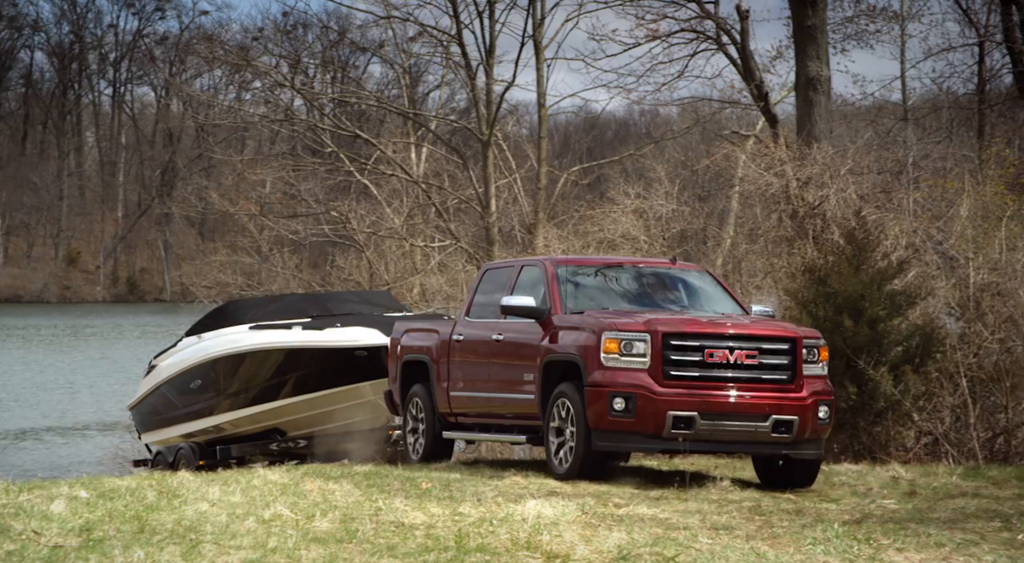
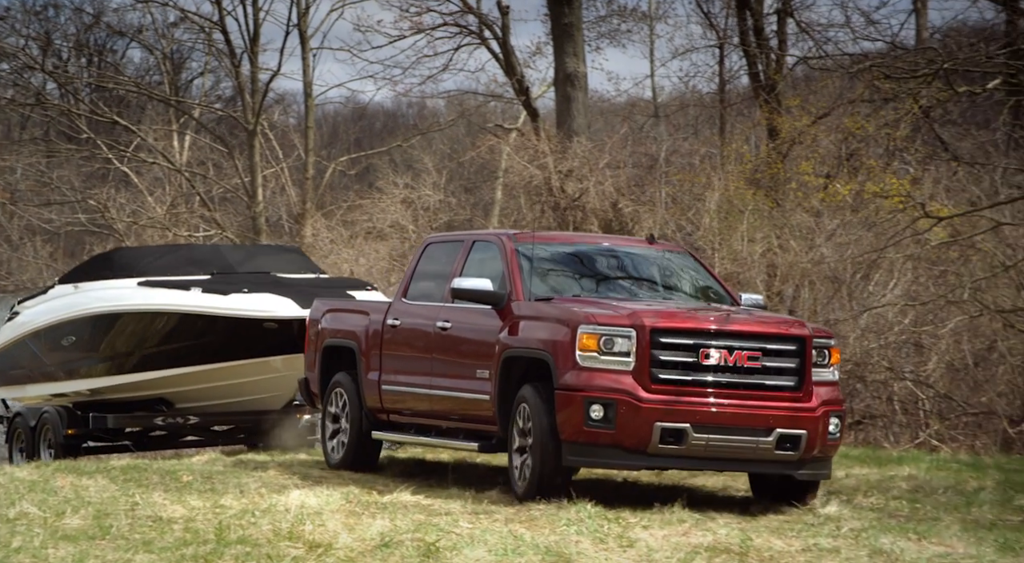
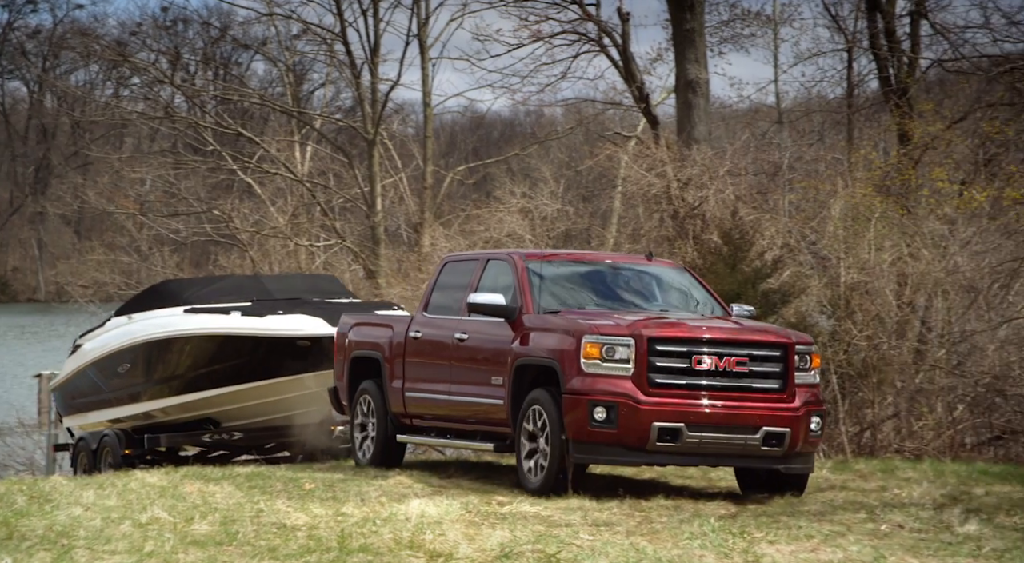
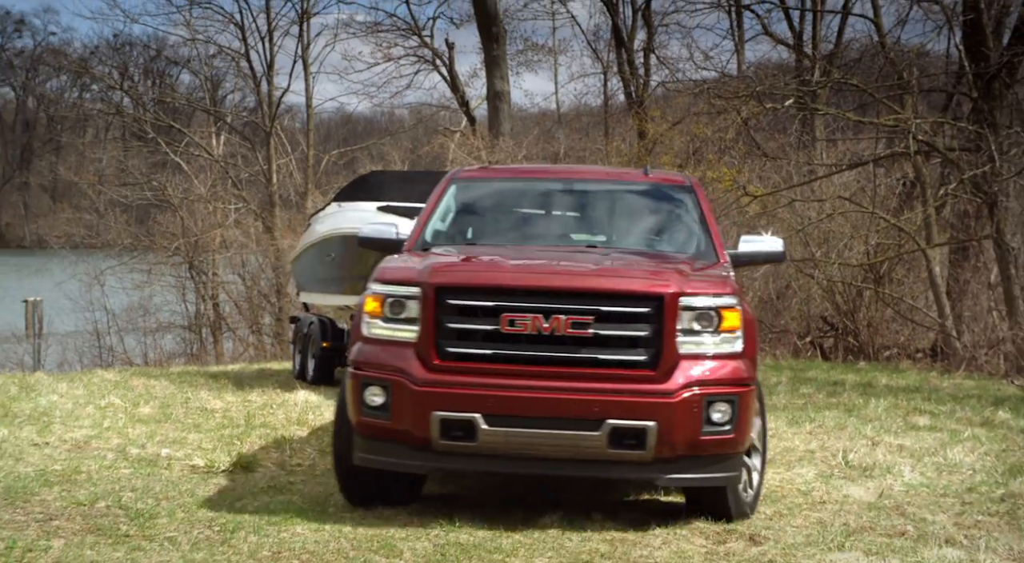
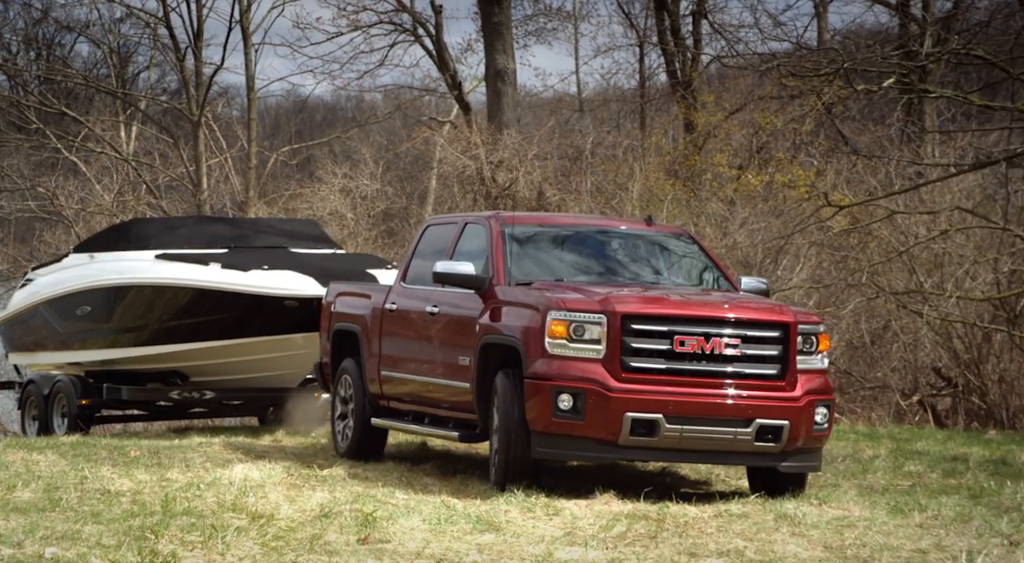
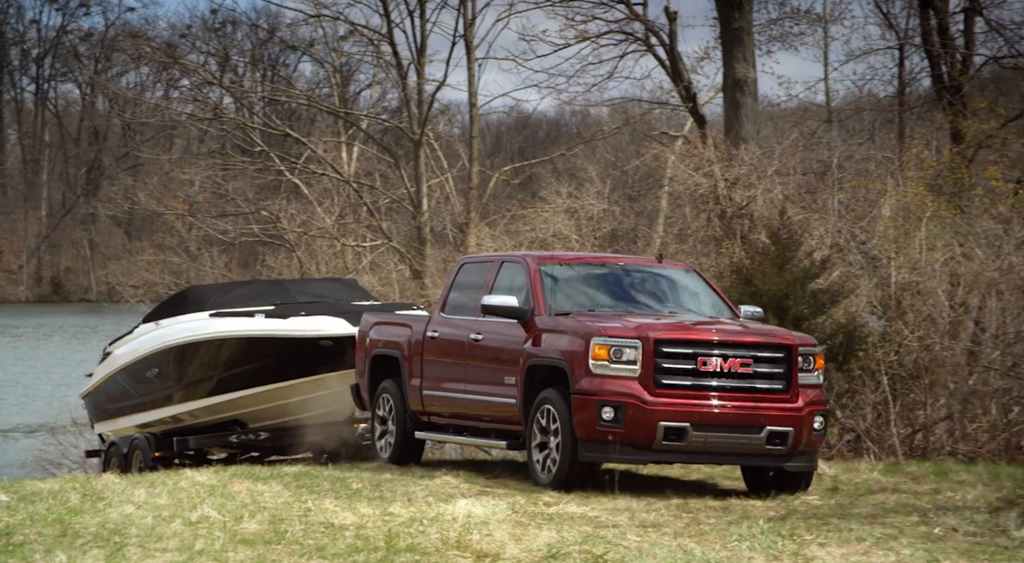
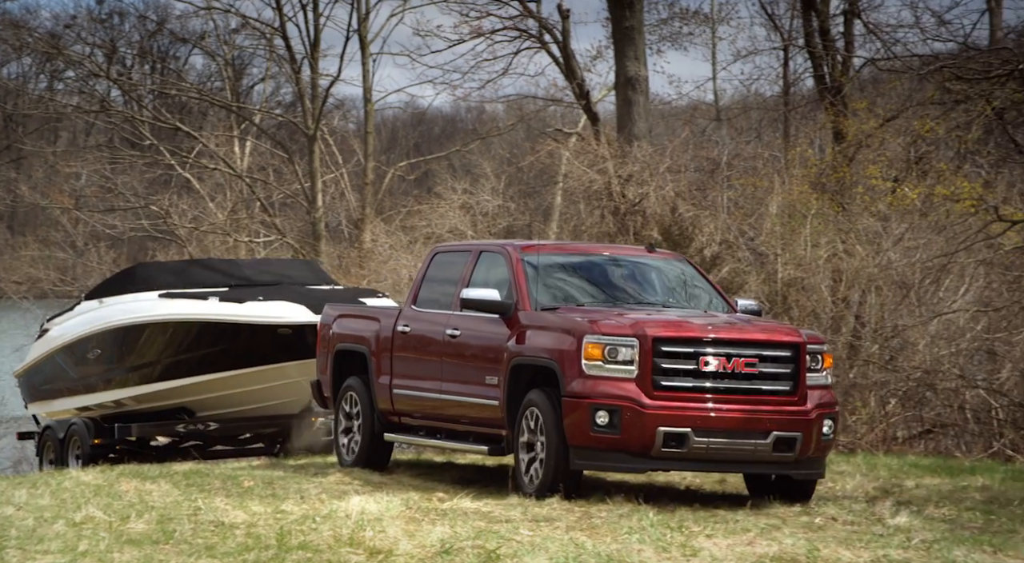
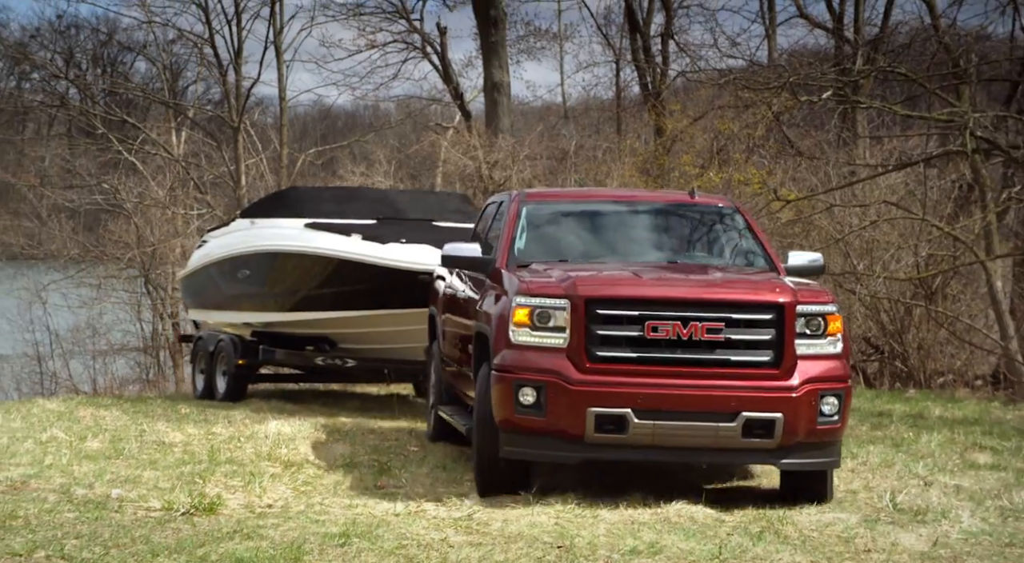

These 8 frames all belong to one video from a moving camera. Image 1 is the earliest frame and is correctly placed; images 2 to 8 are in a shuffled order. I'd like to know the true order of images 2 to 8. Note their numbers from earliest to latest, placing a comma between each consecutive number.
6, 3, 7, 2, 5, 8, 4
